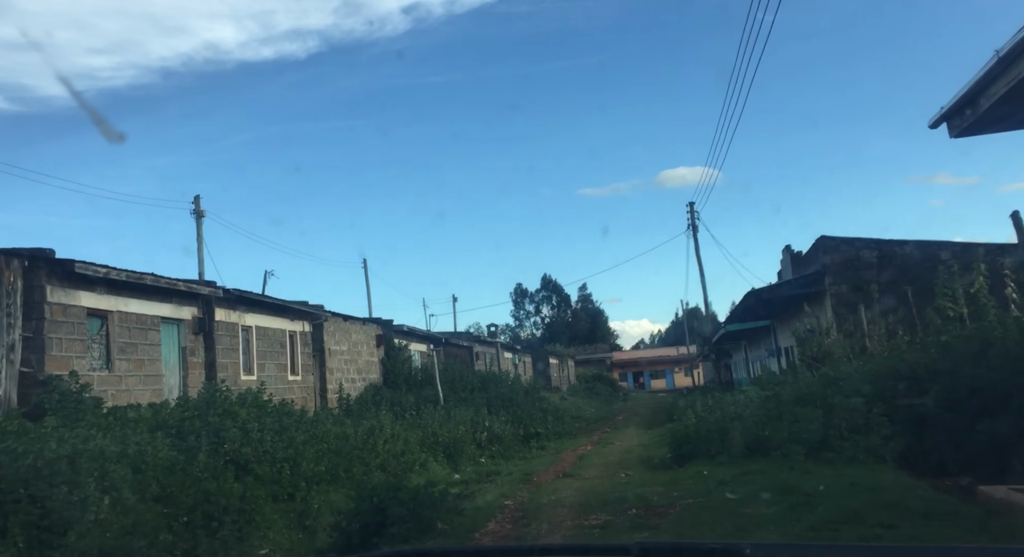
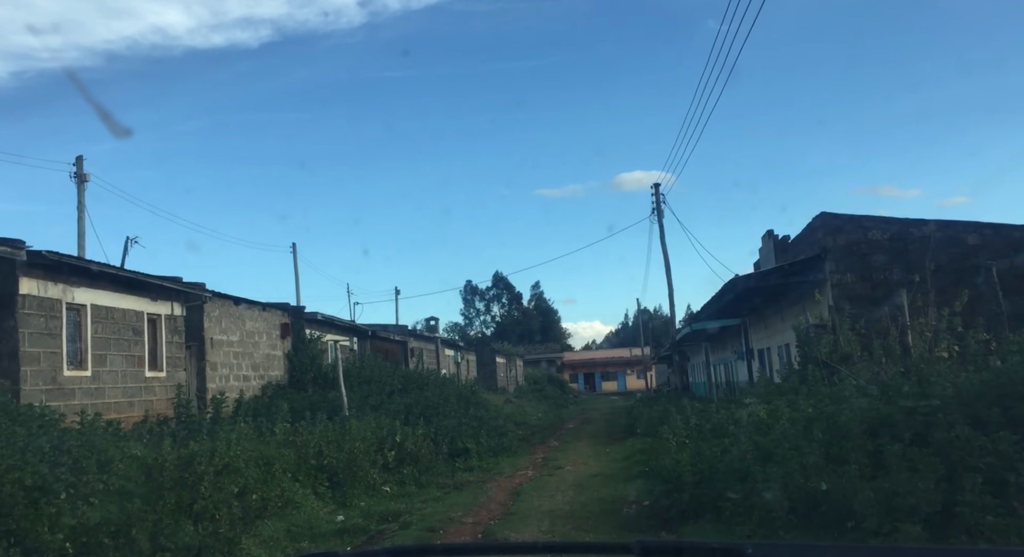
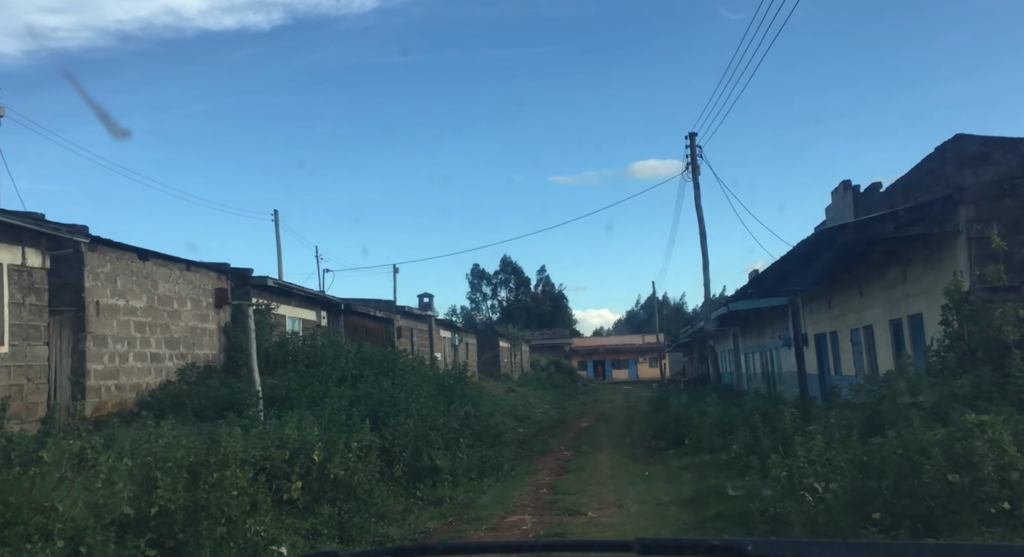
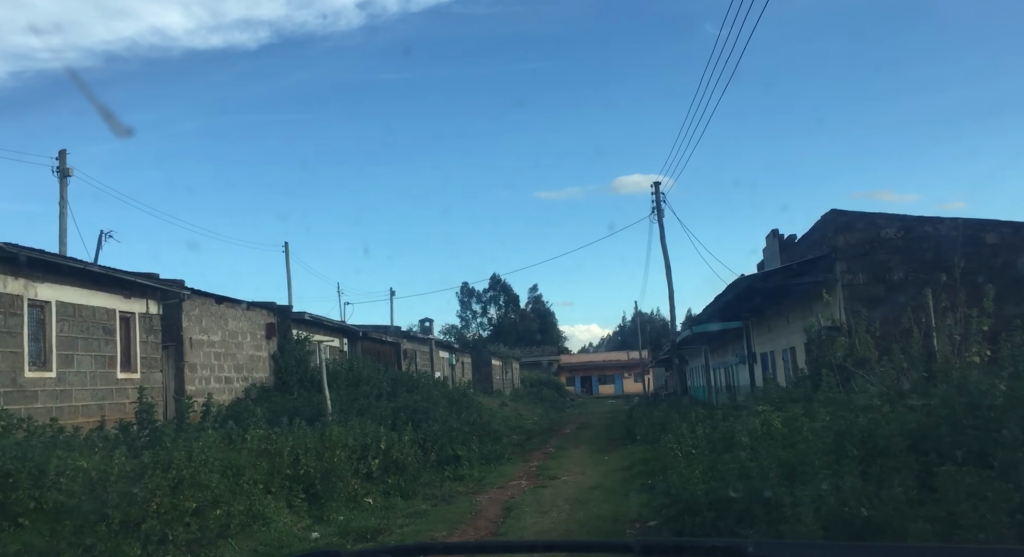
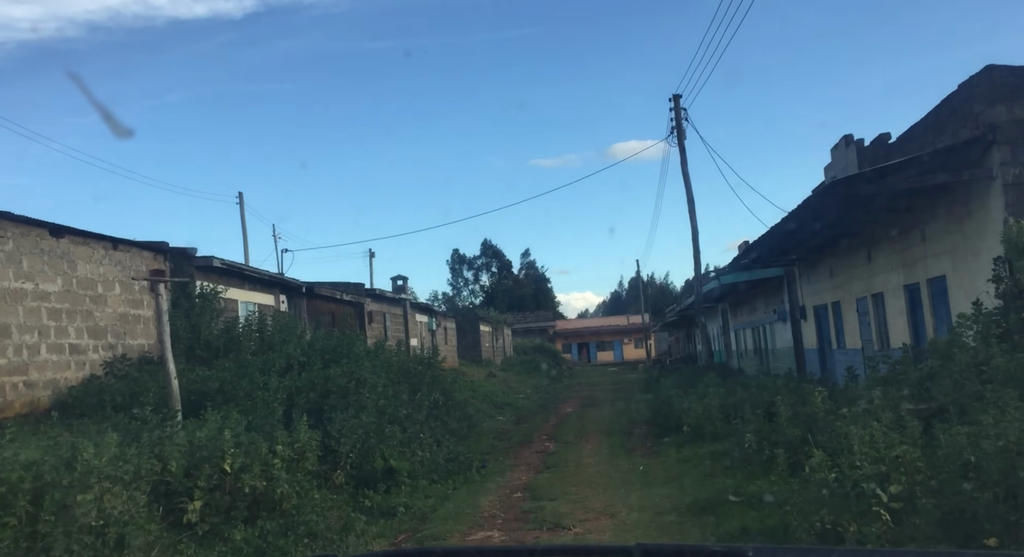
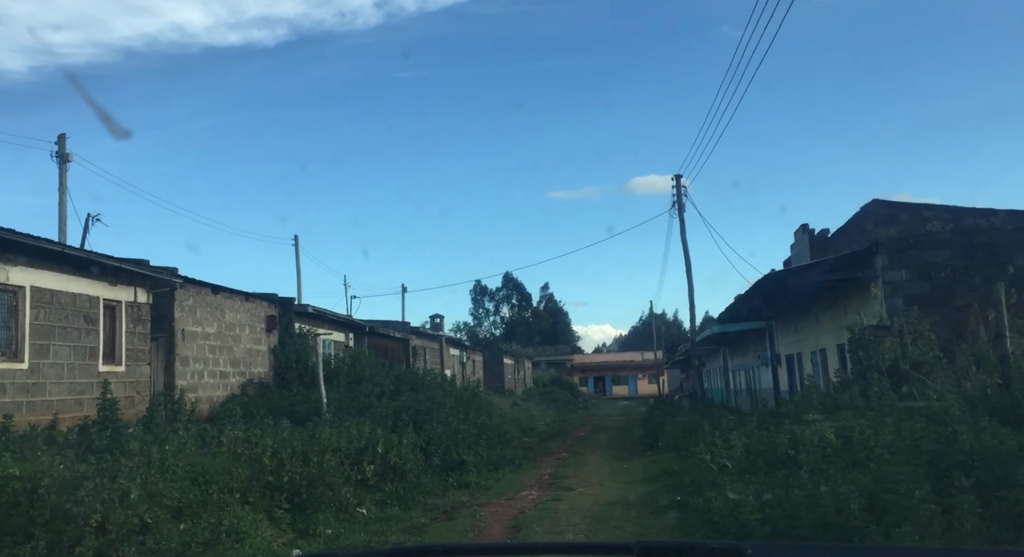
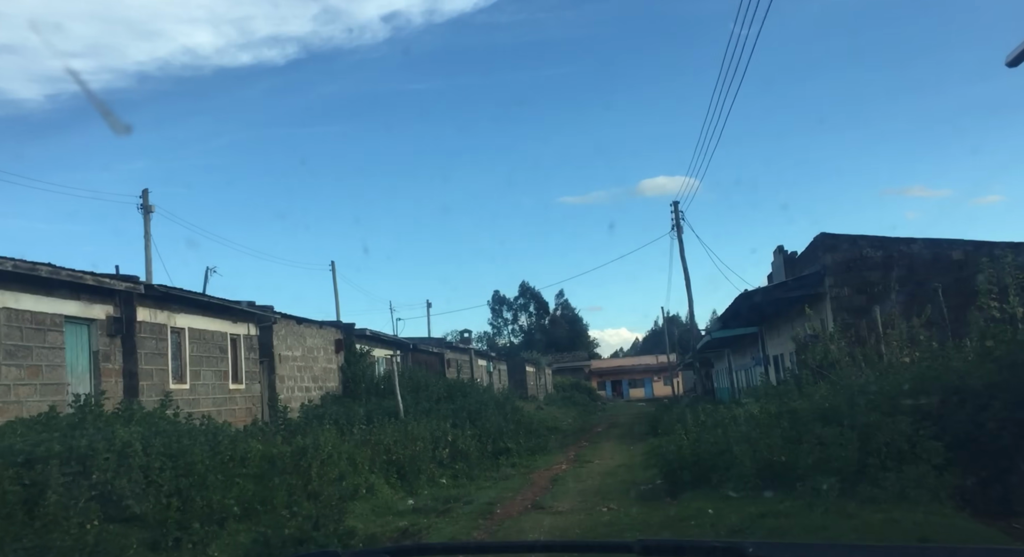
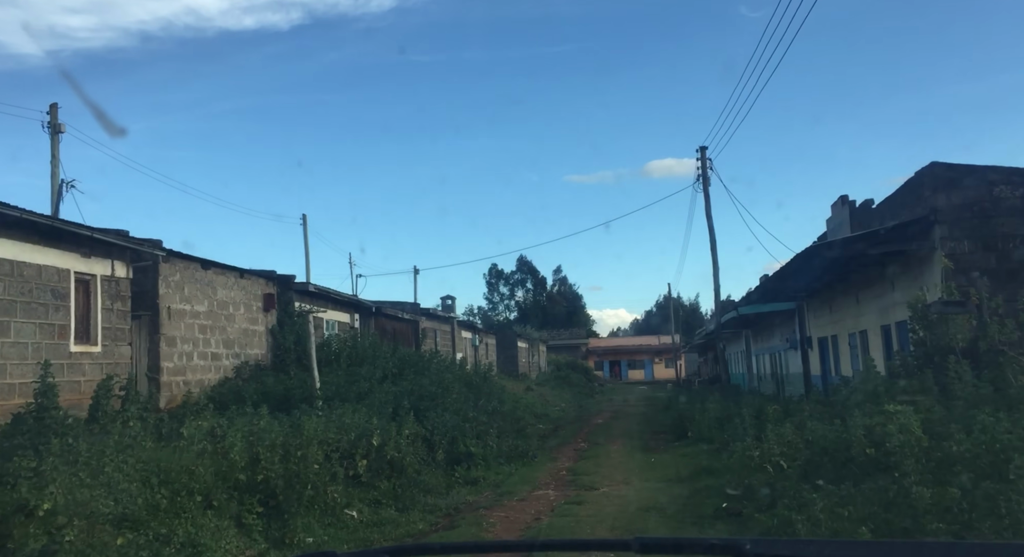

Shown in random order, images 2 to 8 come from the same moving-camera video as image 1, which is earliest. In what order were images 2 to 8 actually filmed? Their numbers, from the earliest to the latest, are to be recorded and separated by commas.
7, 2, 4, 6, 8, 3, 5
